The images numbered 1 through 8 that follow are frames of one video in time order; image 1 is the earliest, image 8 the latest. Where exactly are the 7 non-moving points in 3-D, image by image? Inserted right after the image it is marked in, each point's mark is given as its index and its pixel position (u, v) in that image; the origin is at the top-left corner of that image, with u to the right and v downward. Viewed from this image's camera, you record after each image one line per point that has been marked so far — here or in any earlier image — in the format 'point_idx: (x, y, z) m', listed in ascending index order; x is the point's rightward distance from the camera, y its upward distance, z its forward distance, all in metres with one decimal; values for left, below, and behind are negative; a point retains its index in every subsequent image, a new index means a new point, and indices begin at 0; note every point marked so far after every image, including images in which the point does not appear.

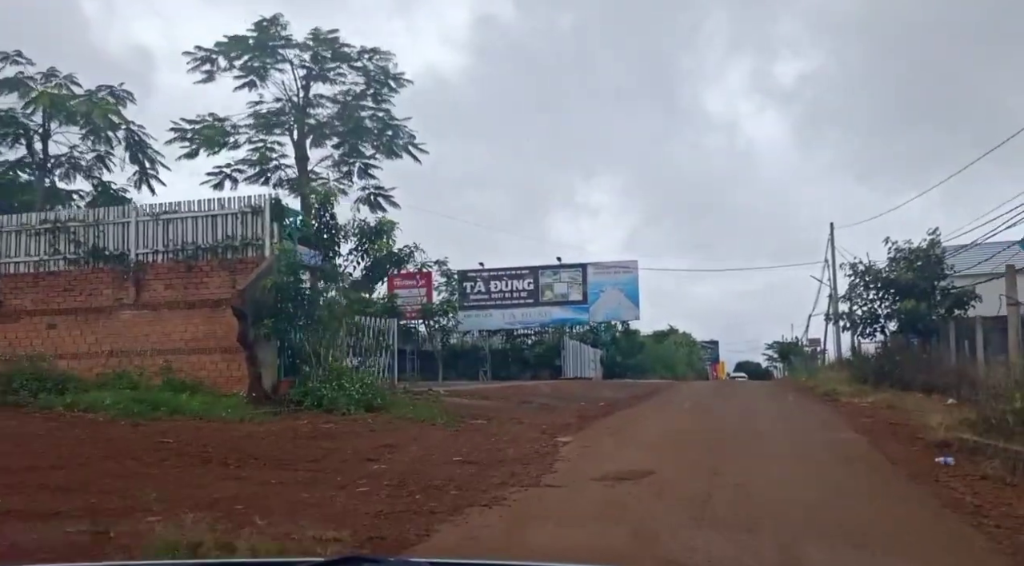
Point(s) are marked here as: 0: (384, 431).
0: (-2.0, -2.3, +13.0) m
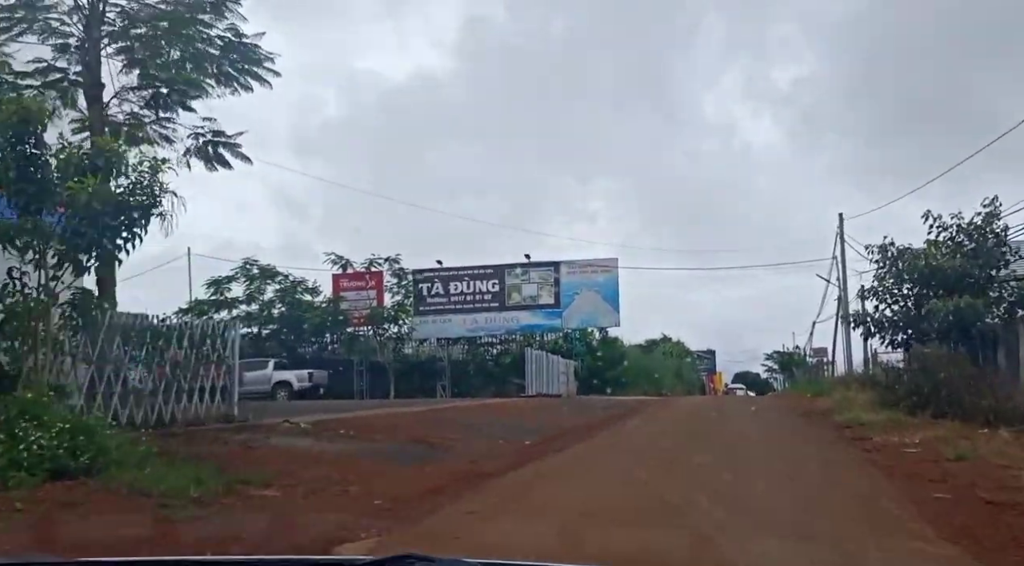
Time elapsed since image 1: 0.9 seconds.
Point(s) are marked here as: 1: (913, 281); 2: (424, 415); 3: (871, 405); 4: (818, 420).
0: (-3.9, -1.9, +6.9) m
1: (+8.8, 0.0, +18.4) m
2: (-2.0, -3.0, +19.1) m
3: (+8.1, -2.8, +18.9) m
4: (+7.0, -3.1, +19.2) m
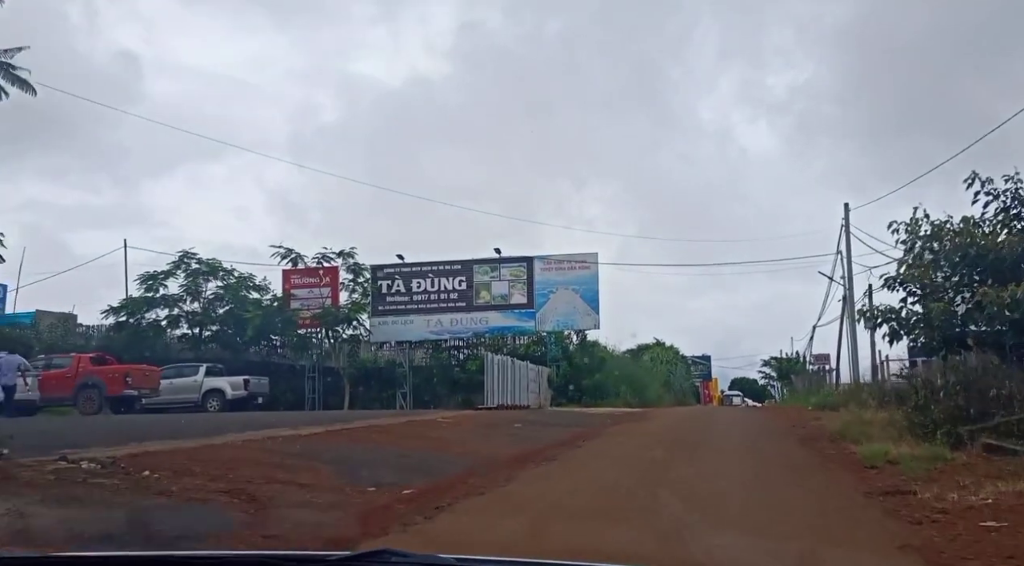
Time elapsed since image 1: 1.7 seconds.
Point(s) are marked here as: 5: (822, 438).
0: (-5.3, -1.6, +2.5) m
1: (+7.4, +0.3, +14.0) m
2: (-3.5, -2.8, +14.7) m
3: (+6.6, -2.5, +14.5) m
4: (+5.5, -2.9, +14.8) m
5: (+6.2, -3.1, +16.7) m
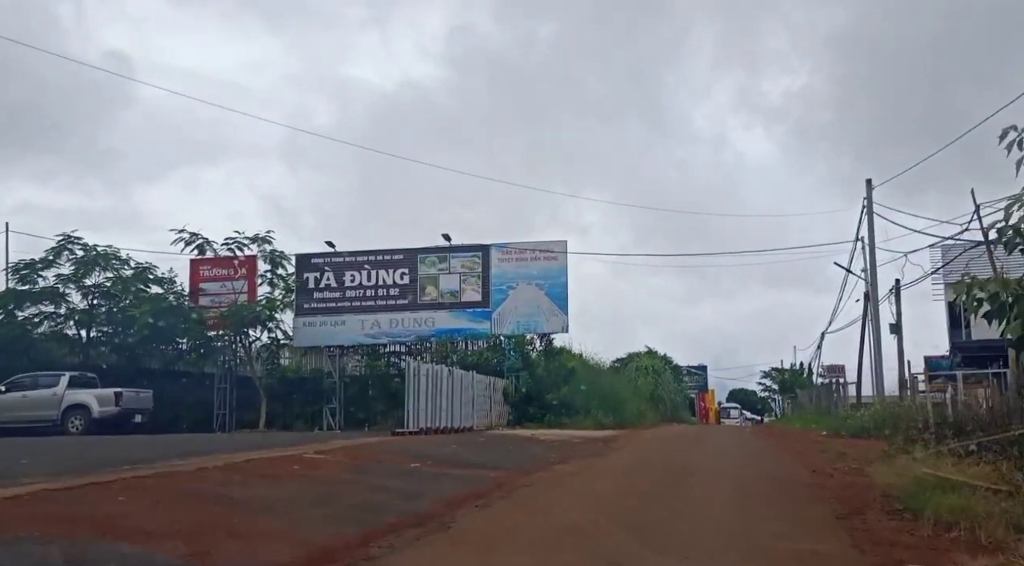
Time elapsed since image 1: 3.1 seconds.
0: (-7.2, -0.9, -4.2) m
1: (+5.5, +0.7, +7.4) m
2: (-5.4, -2.3, +8.1) m
3: (+4.7, -2.1, +7.8) m
4: (+3.6, -2.5, +8.1) m
5: (+4.3, -2.7, +10.0) m
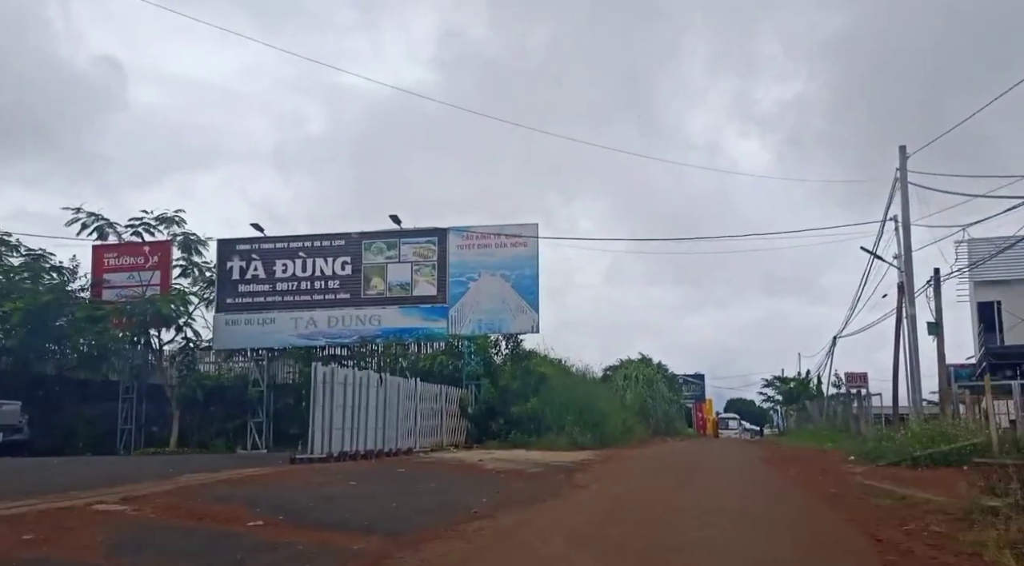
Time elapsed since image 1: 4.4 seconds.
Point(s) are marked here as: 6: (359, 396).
0: (-8.3, -0.3, -9.4) m
1: (+4.3, +1.2, +2.2) m
2: (-6.6, -1.7, +2.8) m
3: (+3.5, -1.6, +2.6) m
4: (+2.4, -1.9, +2.9) m
5: (+3.1, -2.2, +4.8) m
6: (-3.4, -2.5, +19.0) m
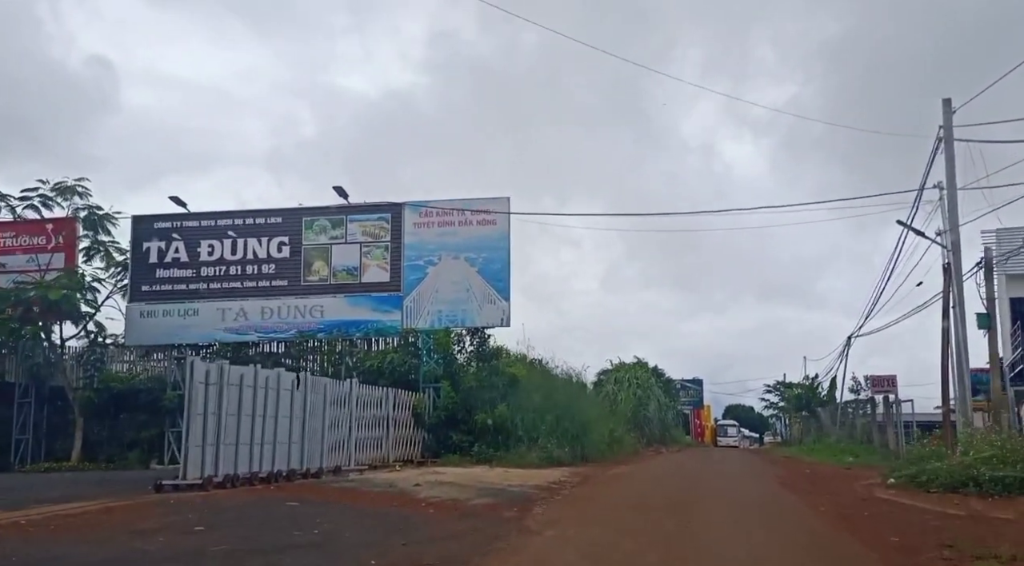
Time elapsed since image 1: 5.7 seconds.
0: (-9.1, +0.4, -13.6) m
1: (+3.5, +1.8, -1.9) m
2: (-7.4, -1.1, -1.4) m
3: (+2.7, -1.0, -1.6) m
4: (+1.6, -1.4, -1.3) m
5: (+2.2, -1.6, +0.6) m
6: (-4.3, -2.1, +14.7) m
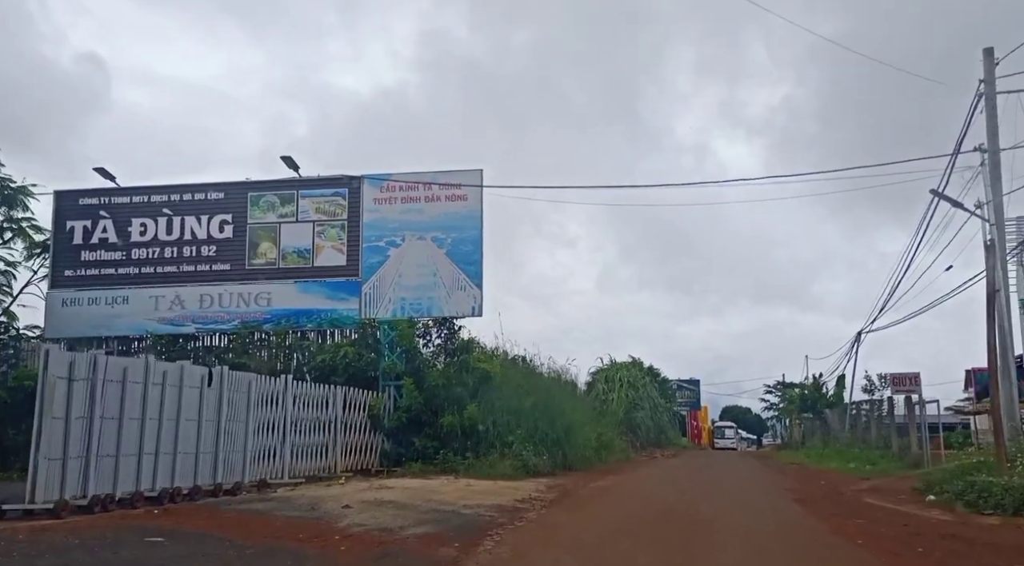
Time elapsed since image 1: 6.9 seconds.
0: (-9.6, +0.9, -16.5) m
1: (+3.0, +2.2, -4.7) m
2: (-8.0, -0.7, -4.2) m
3: (+2.2, -0.6, -4.4) m
4: (+1.0, -1.0, -4.1) m
5: (+1.7, -1.2, -2.2) m
6: (-4.9, -1.7, +11.9) m
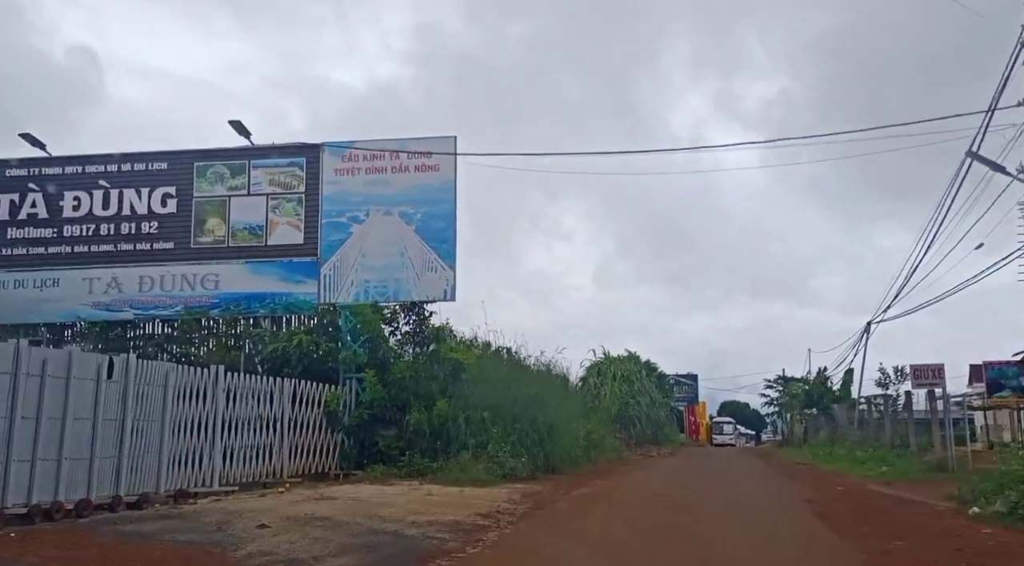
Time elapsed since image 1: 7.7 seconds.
0: (-10.0, +1.1, -18.7) m
1: (+2.5, +2.5, -6.9) m
2: (-8.4, -0.4, -6.4) m
3: (+1.7, -0.3, -6.5) m
4: (+0.6, -0.7, -6.2) m
5: (+1.2, -0.9, -4.4) m
6: (-5.4, -1.3, +9.7) m
